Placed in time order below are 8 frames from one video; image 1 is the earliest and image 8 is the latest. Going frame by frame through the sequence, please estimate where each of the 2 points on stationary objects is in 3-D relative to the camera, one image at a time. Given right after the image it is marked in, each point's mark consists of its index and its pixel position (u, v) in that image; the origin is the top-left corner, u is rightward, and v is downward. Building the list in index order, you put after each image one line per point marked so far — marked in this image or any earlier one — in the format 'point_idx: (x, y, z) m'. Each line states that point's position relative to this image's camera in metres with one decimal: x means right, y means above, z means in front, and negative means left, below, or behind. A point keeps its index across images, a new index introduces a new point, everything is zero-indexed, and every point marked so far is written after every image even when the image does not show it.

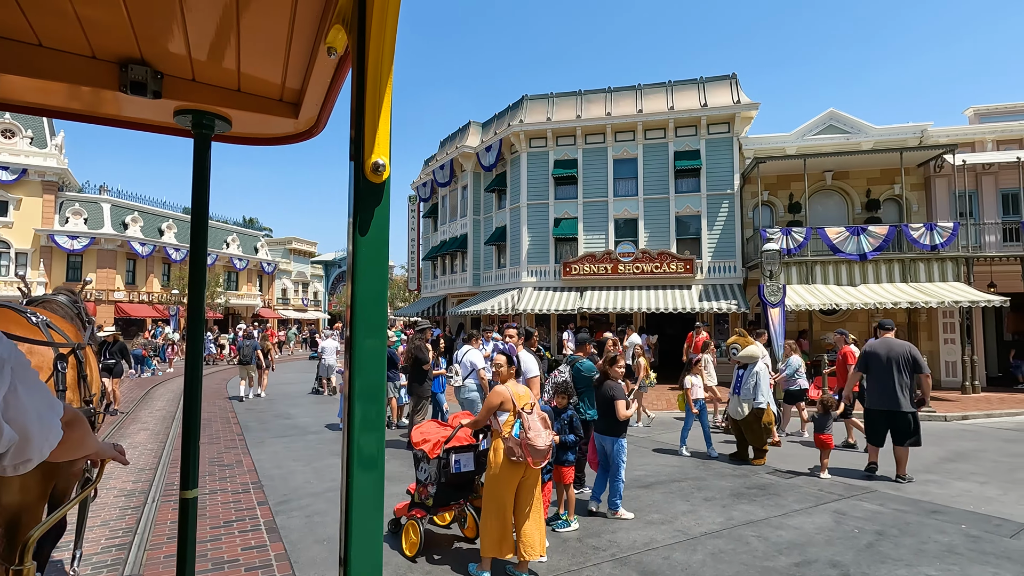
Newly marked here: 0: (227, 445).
0: (-4.7, -2.6, +9.0) m
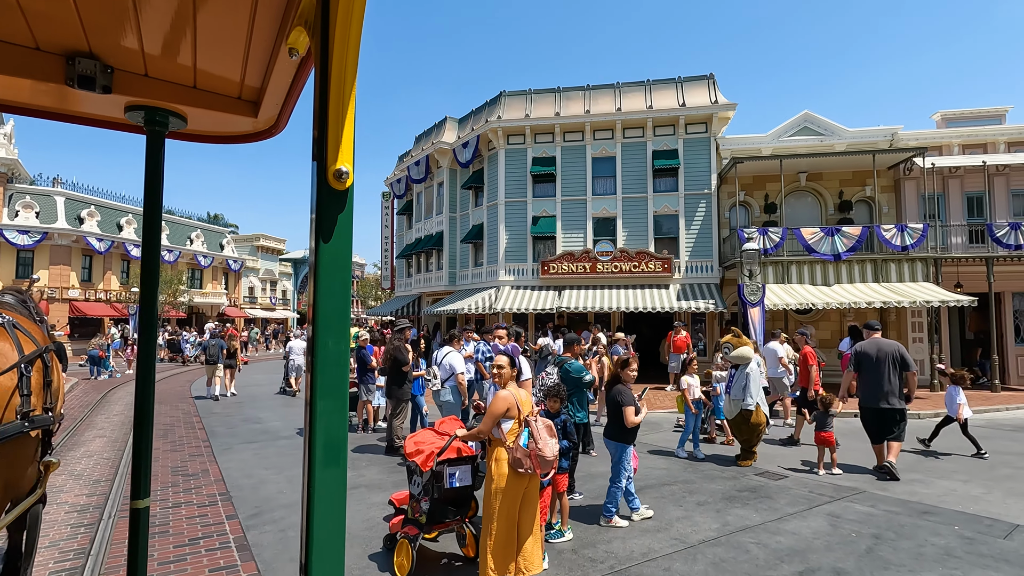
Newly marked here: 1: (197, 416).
0: (-5.0, -2.6, +8.4) m
1: (-6.7, -2.7, +11.5) m
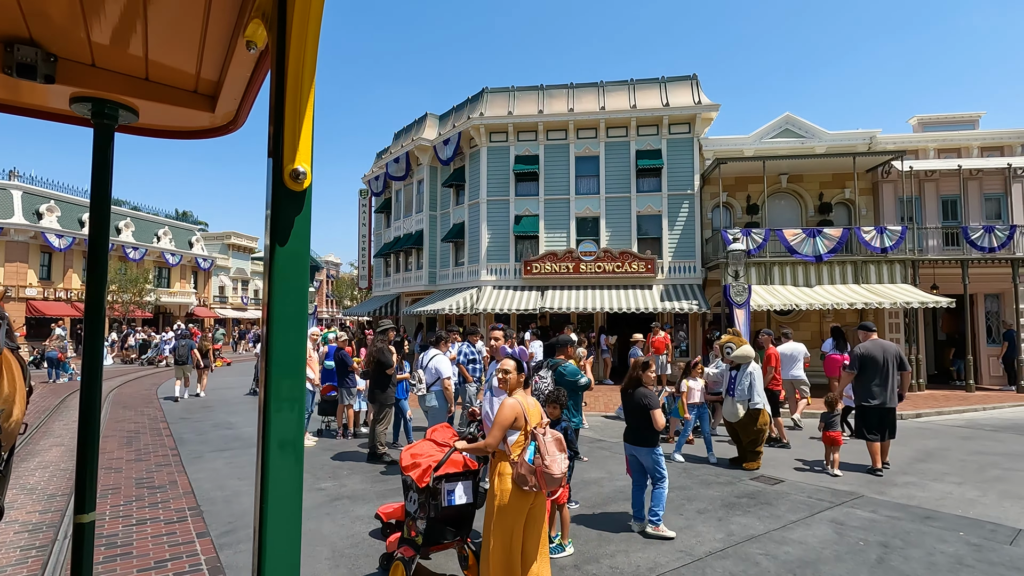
0: (-5.2, -2.5, +7.9) m
1: (-7.0, -2.7, +10.9) m
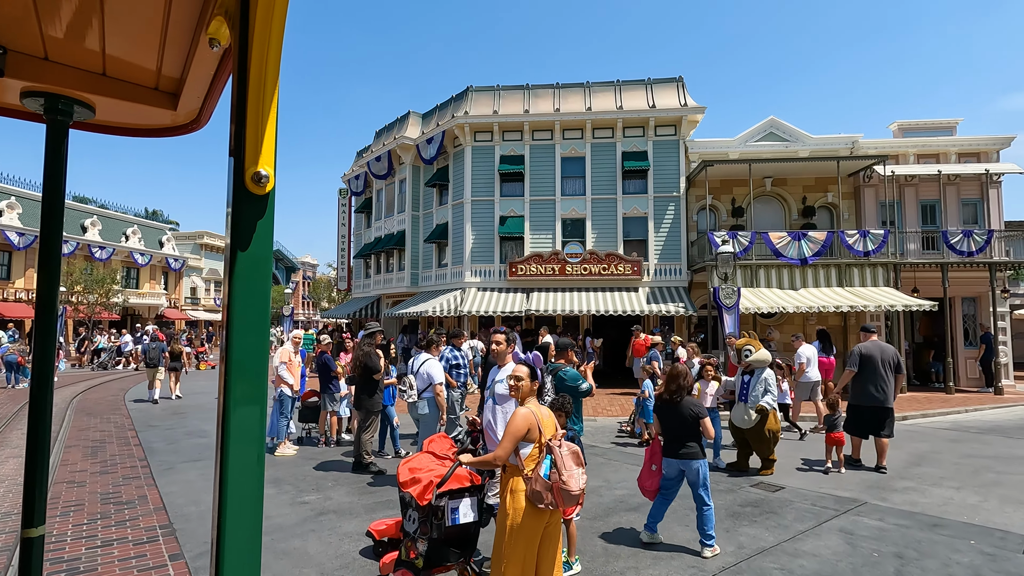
0: (-5.3, -2.5, +7.4) m
1: (-7.2, -2.7, +10.3) m
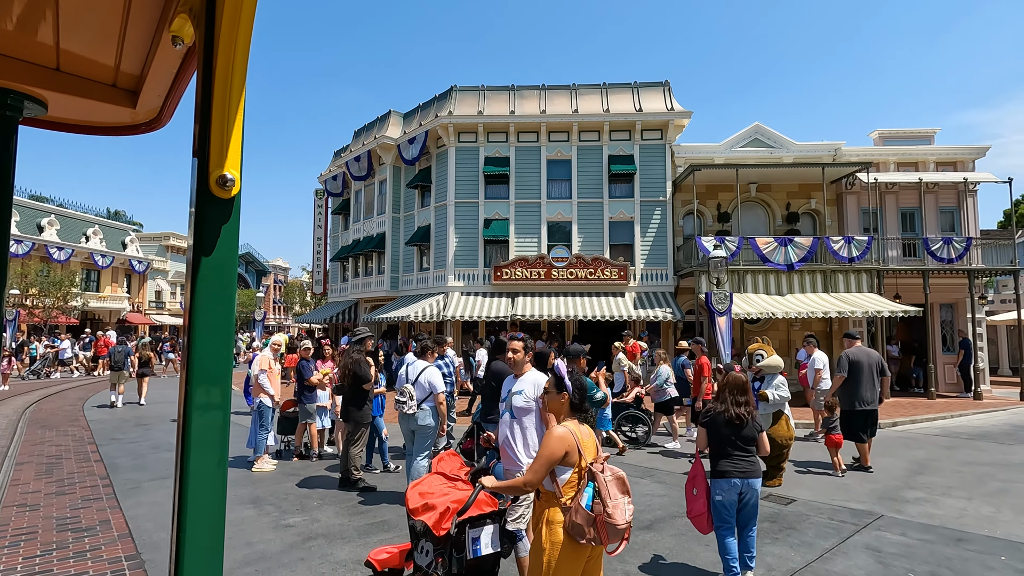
0: (-5.2, -2.5, +6.7) m
1: (-7.3, -2.7, +9.5) m
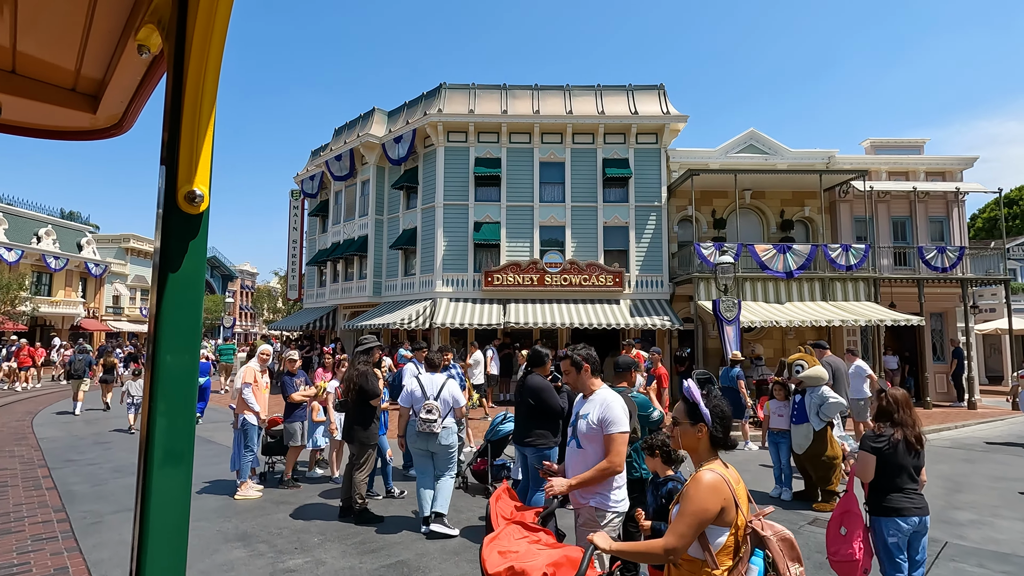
0: (-4.9, -2.5, +5.6) m
1: (-7.1, -2.8, +8.3) m
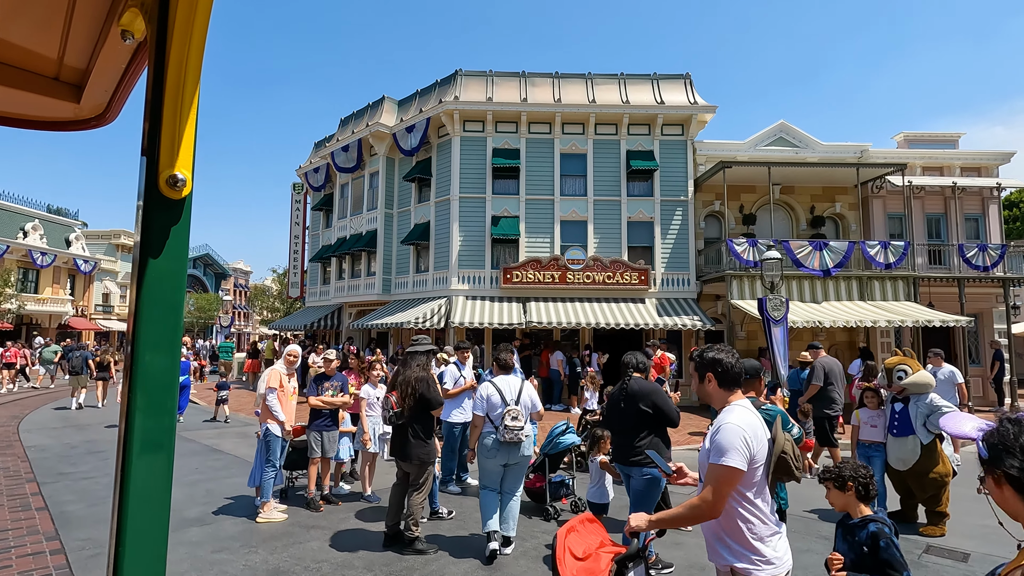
0: (-4.2, -2.4, +4.7) m
1: (-6.5, -2.6, +7.3) m
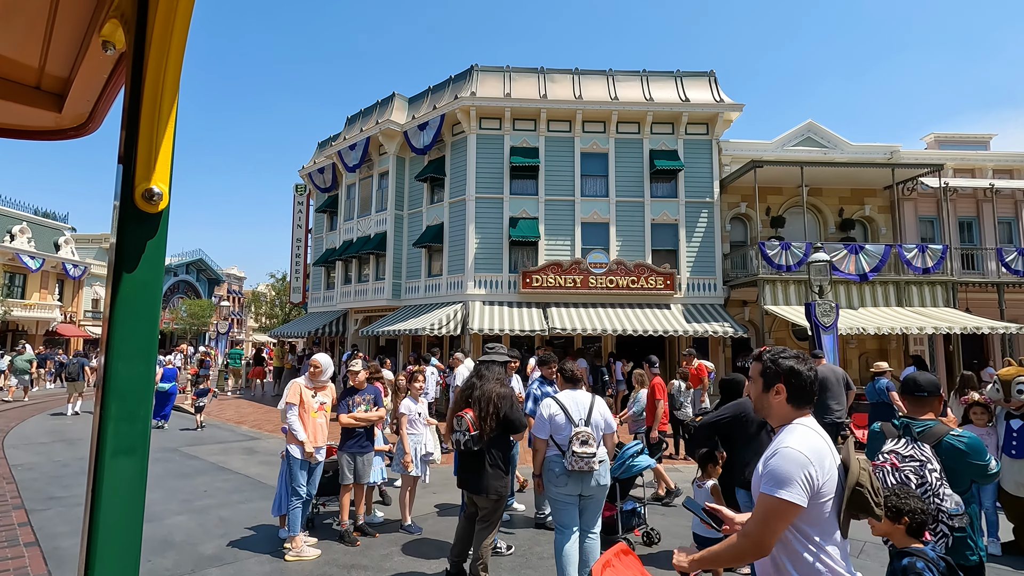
0: (-3.5, -2.4, +3.8) m
1: (-5.8, -2.6, +6.4) m
